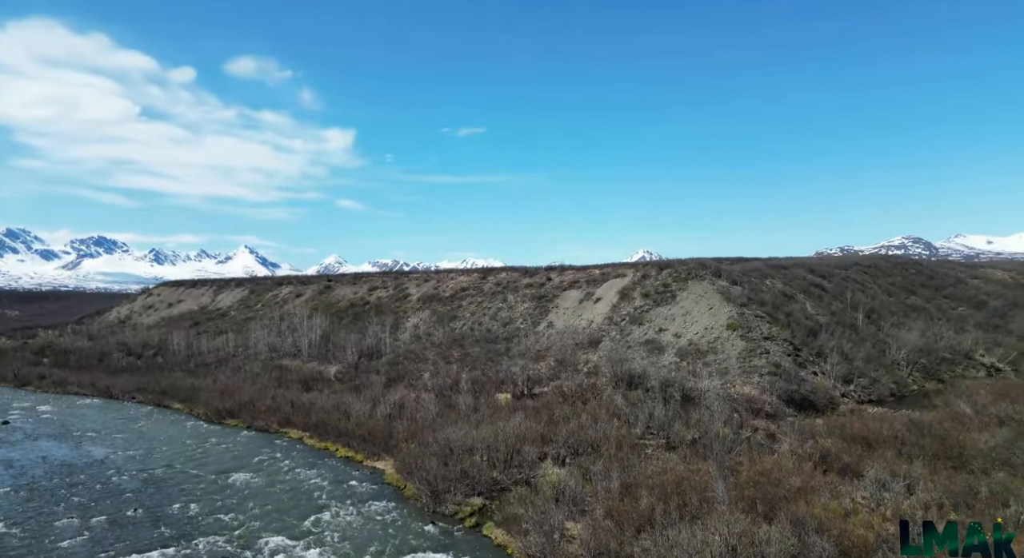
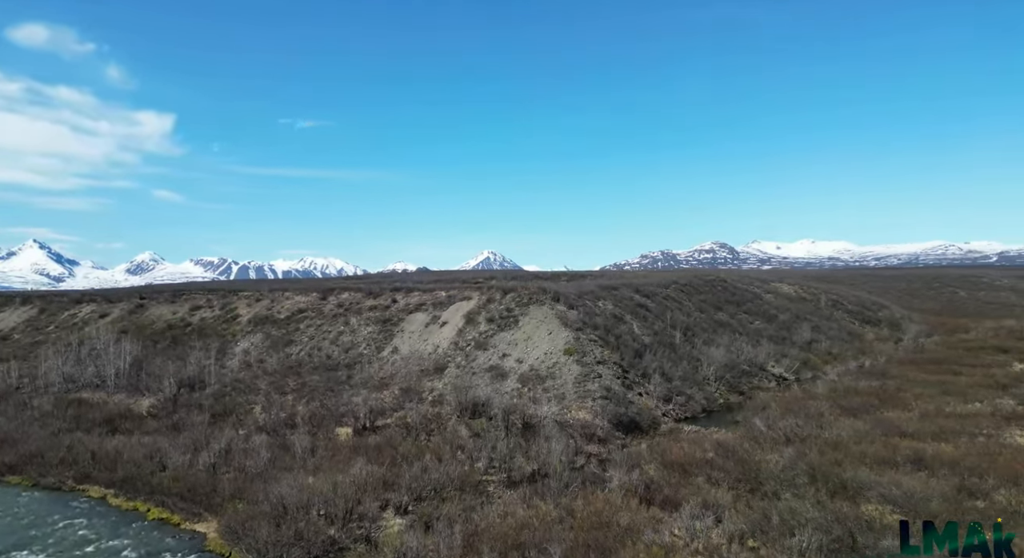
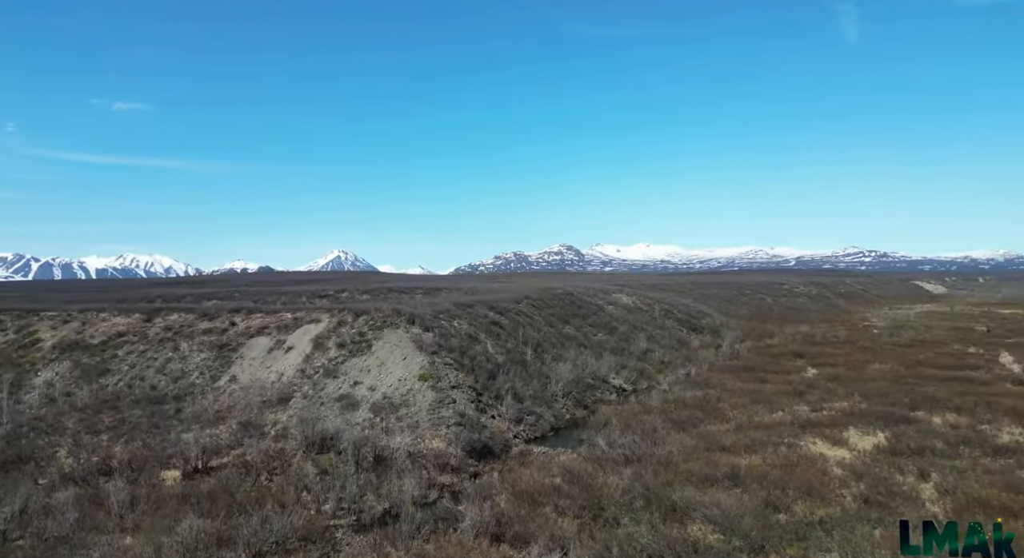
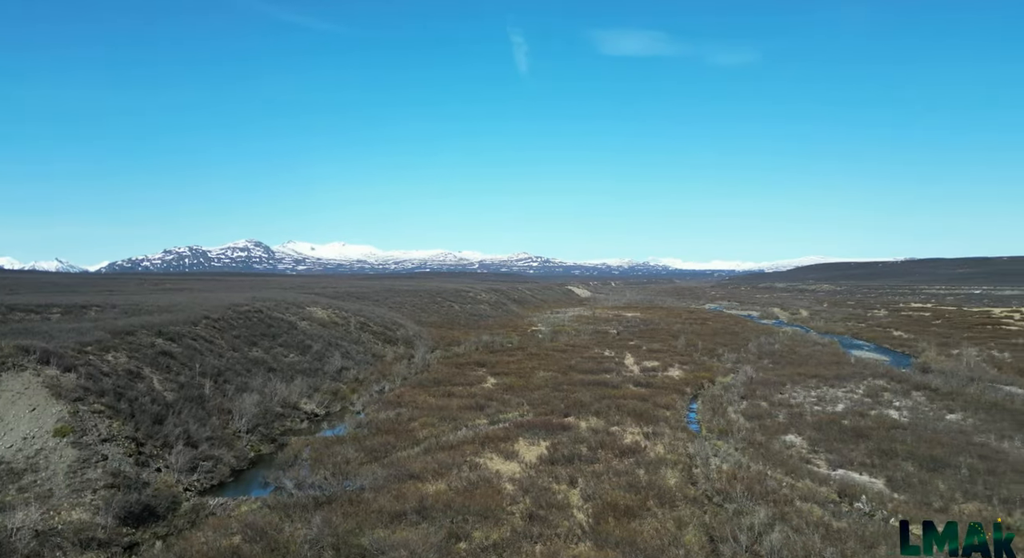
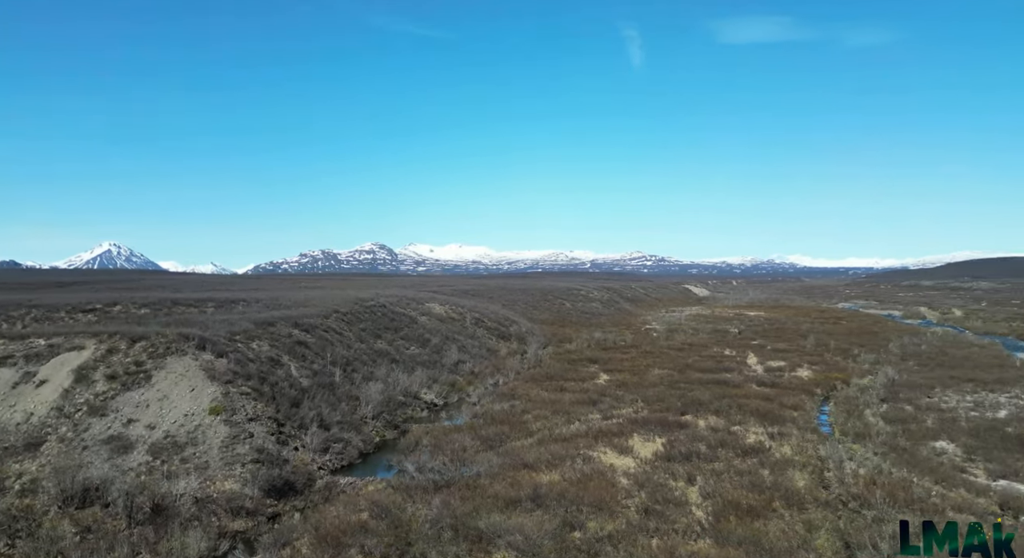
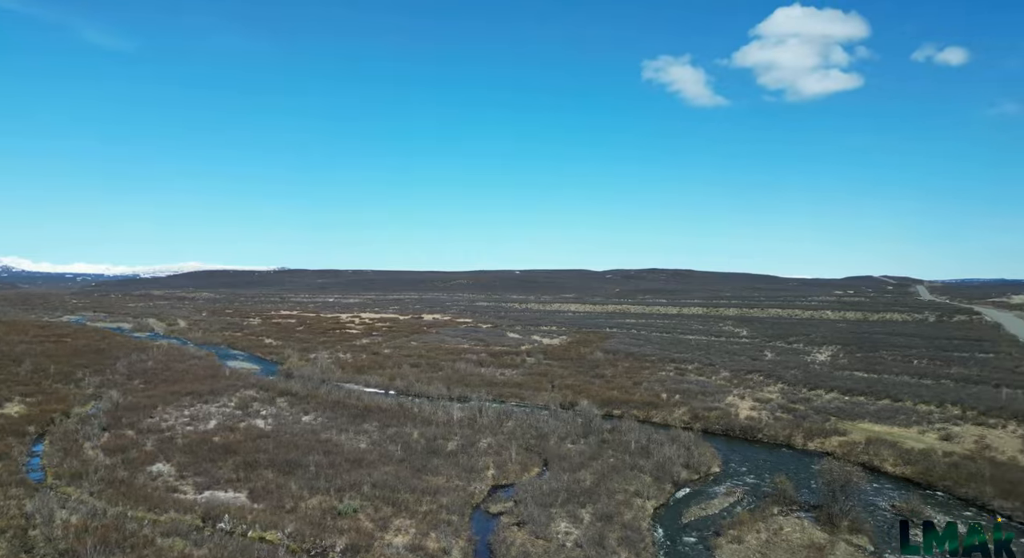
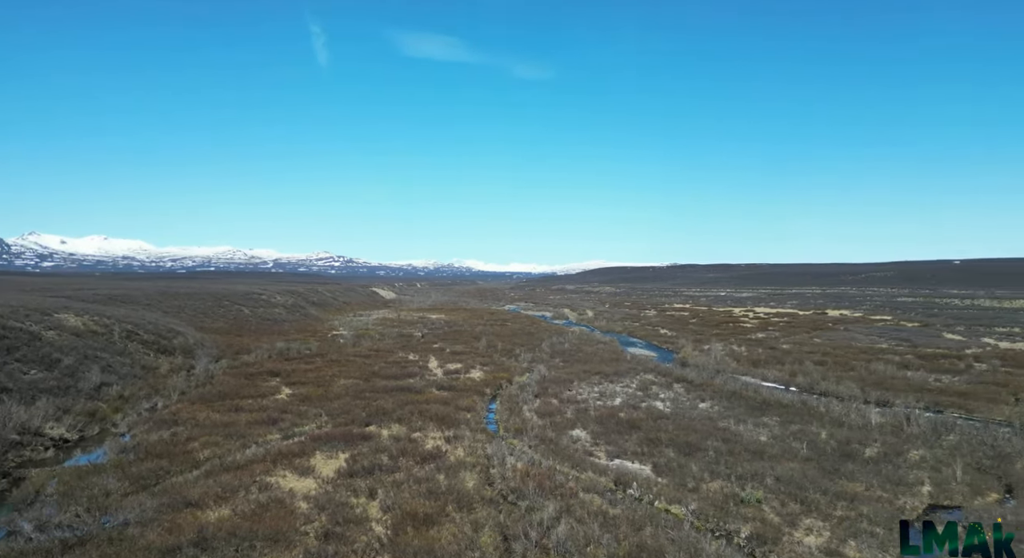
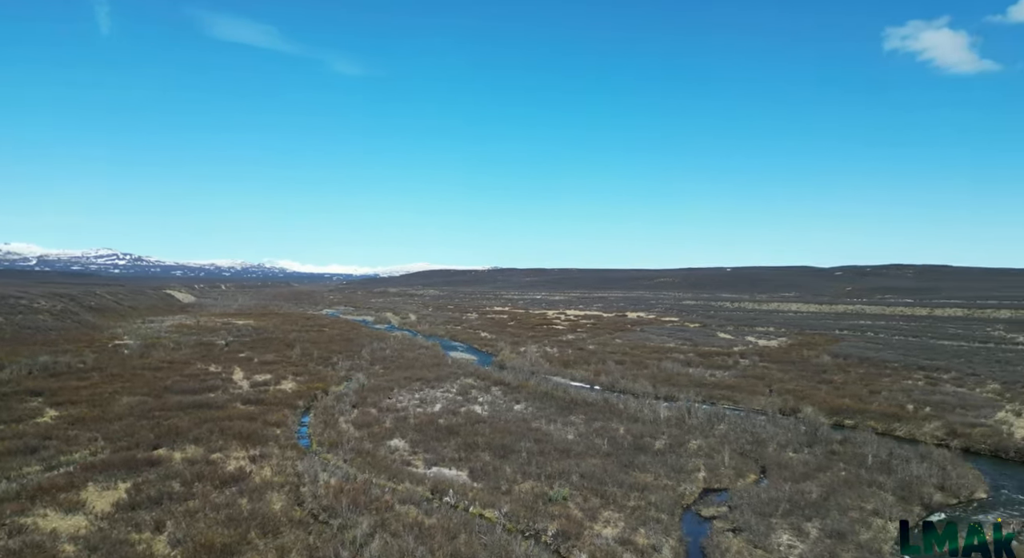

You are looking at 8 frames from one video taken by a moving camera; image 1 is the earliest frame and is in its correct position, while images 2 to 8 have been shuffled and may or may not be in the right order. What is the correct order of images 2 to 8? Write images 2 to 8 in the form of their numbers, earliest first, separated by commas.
2, 3, 5, 4, 7, 8, 6
